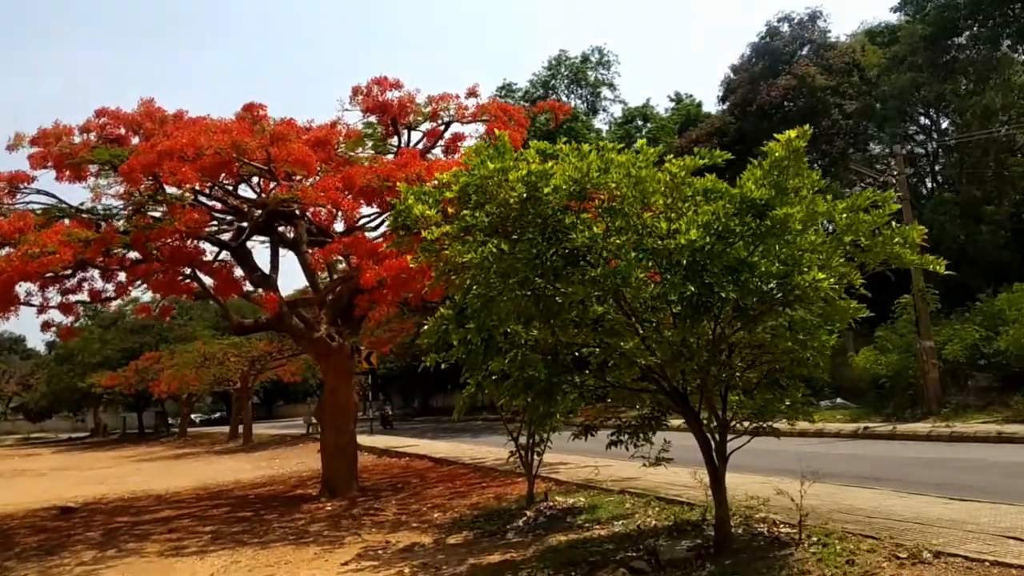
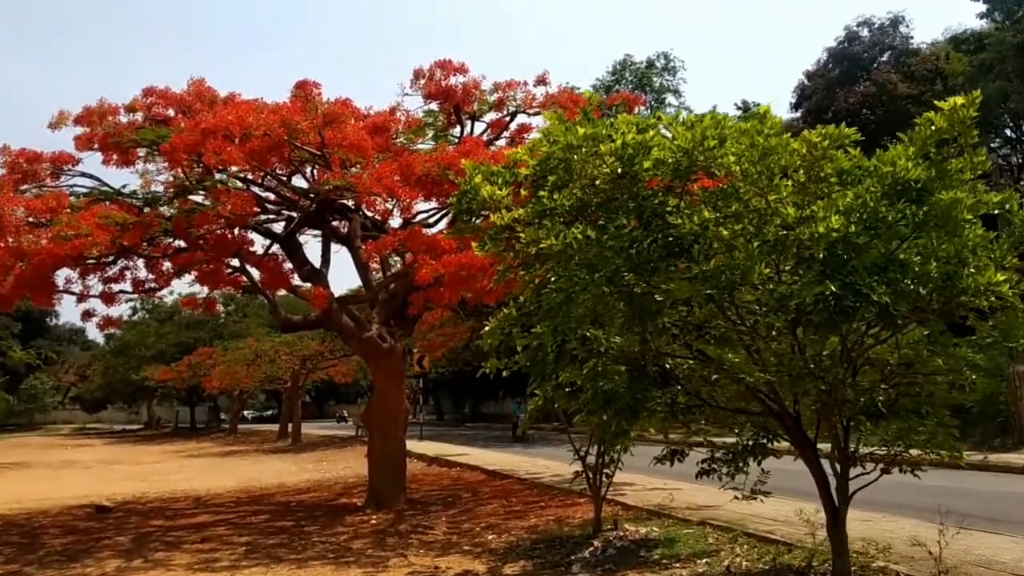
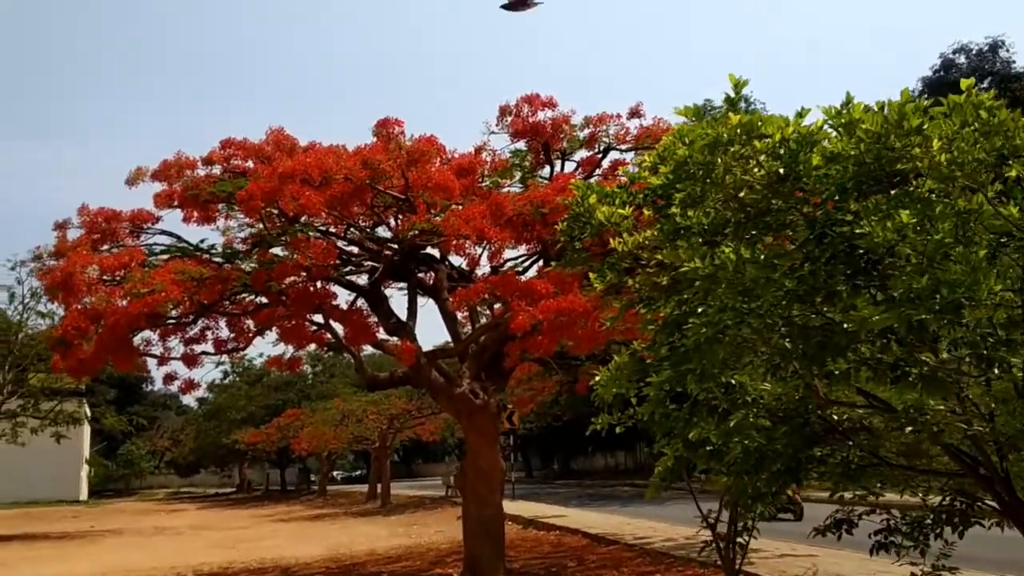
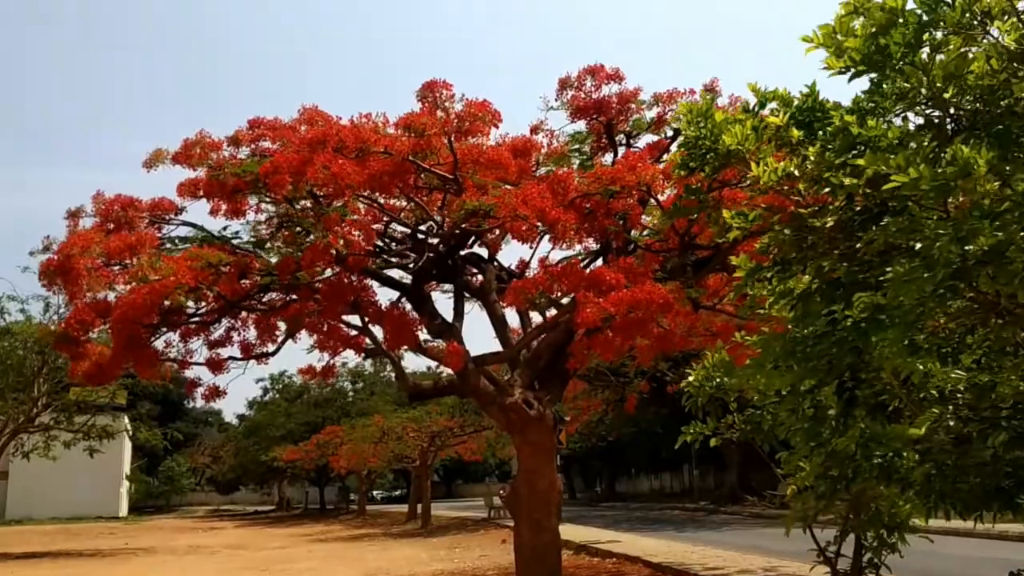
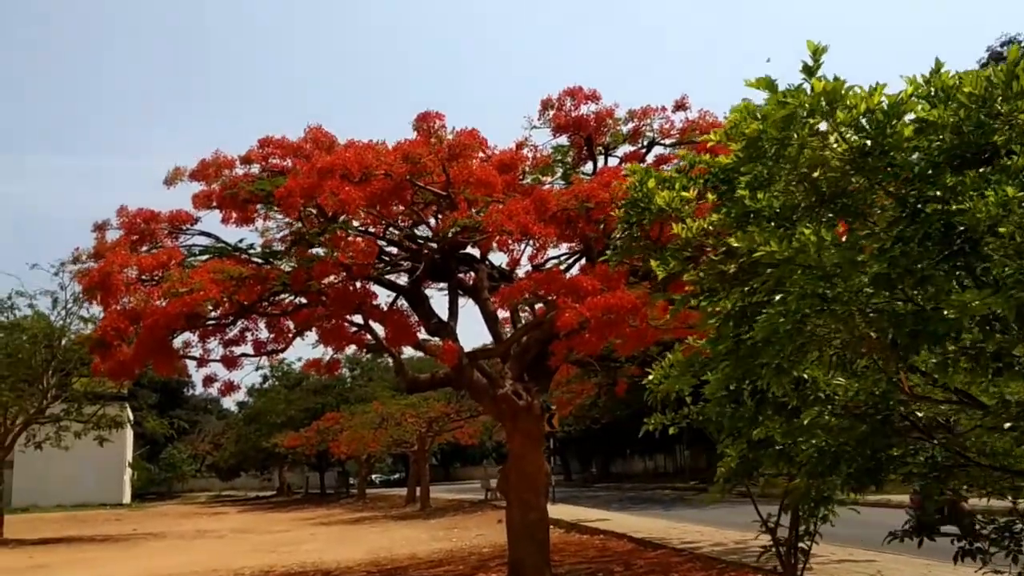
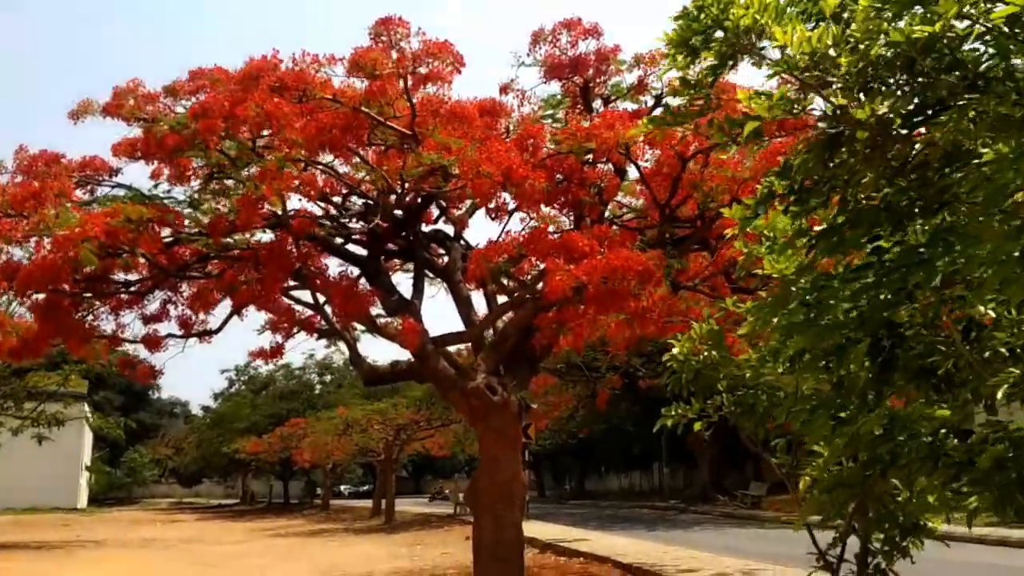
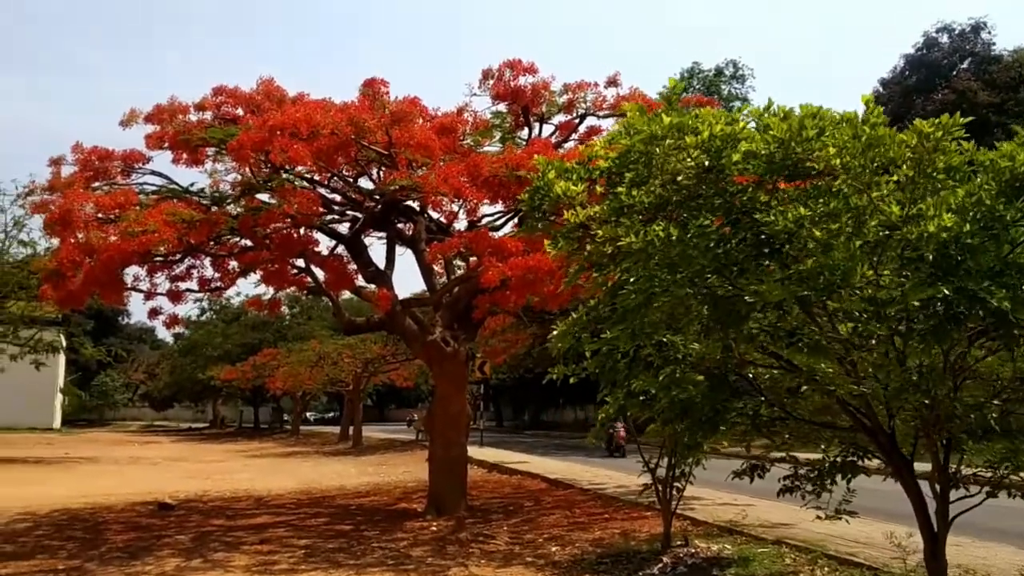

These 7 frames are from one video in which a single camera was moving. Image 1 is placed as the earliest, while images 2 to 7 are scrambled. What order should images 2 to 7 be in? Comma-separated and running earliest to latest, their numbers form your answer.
2, 7, 3, 5, 4, 6
